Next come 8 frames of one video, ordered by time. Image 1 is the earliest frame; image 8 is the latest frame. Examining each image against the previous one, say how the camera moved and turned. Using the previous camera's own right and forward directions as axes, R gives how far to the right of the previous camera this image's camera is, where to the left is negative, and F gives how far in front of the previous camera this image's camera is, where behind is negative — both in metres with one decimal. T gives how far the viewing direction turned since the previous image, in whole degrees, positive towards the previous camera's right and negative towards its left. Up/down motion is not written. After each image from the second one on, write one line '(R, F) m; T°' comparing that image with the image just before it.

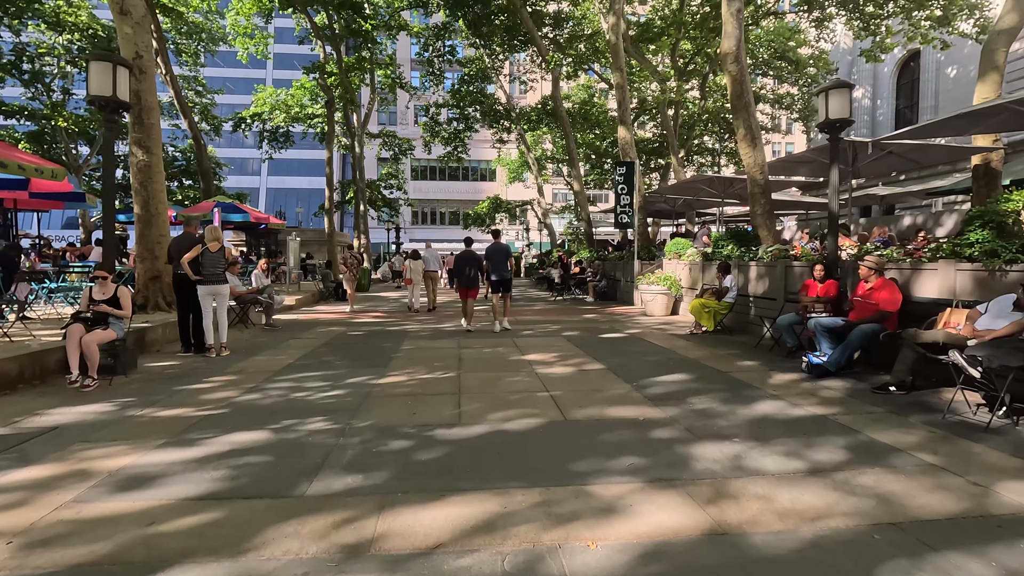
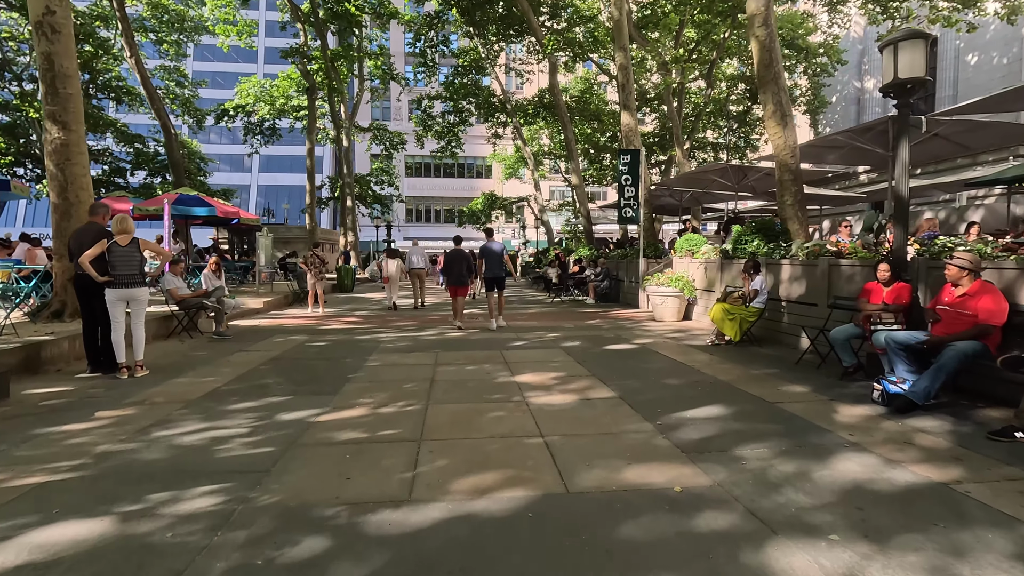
(+0.1, +1.6) m; 0°
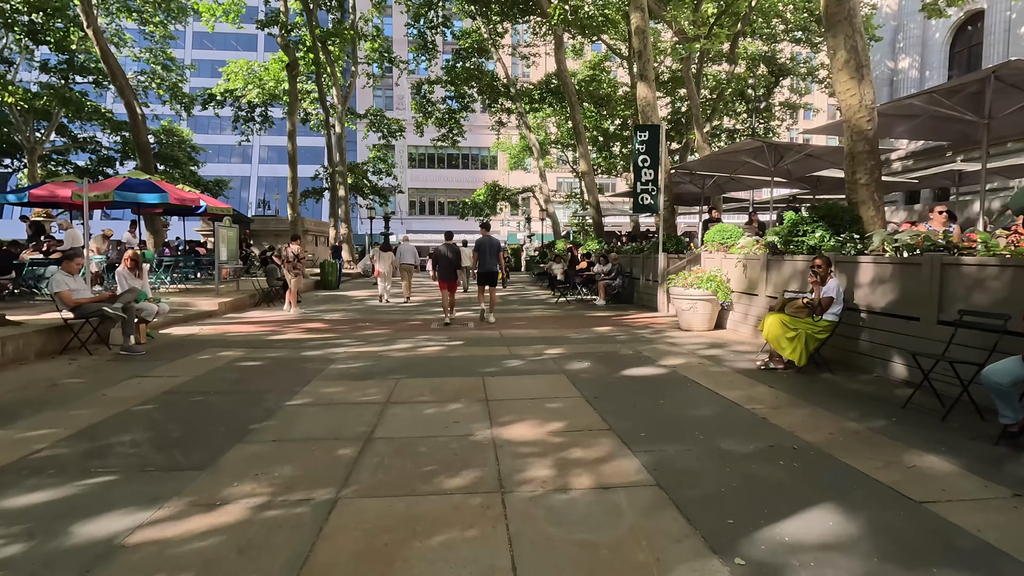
(+0.2, +2.1) m; -1°
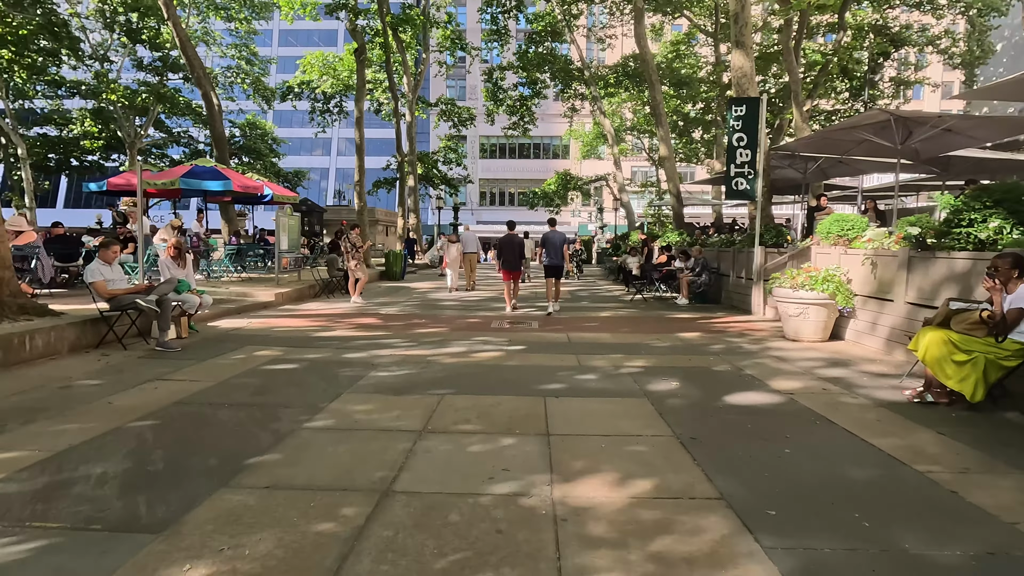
(0.0, +1.2) m; -7°
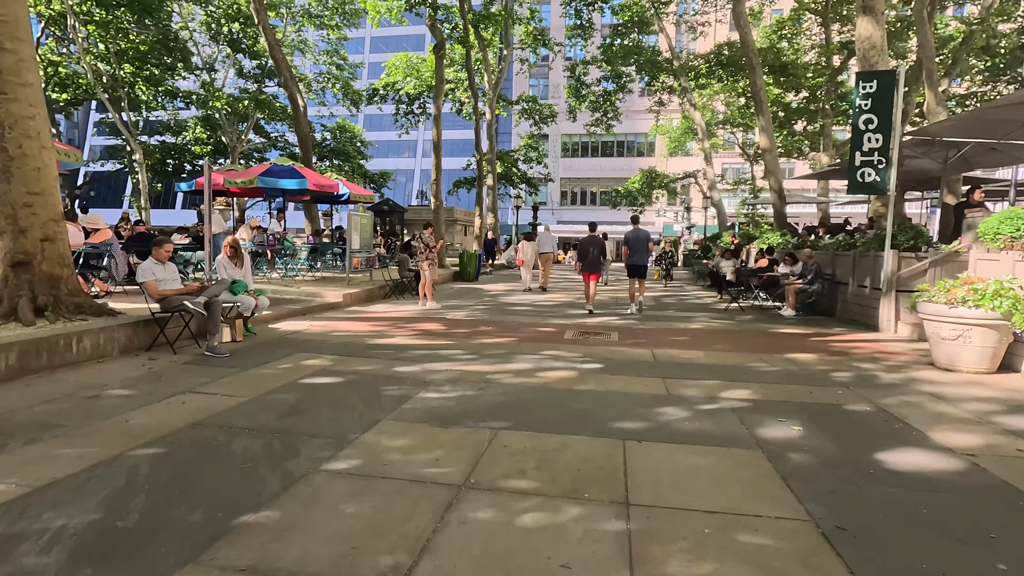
(+0.1, +1.0) m; -9°
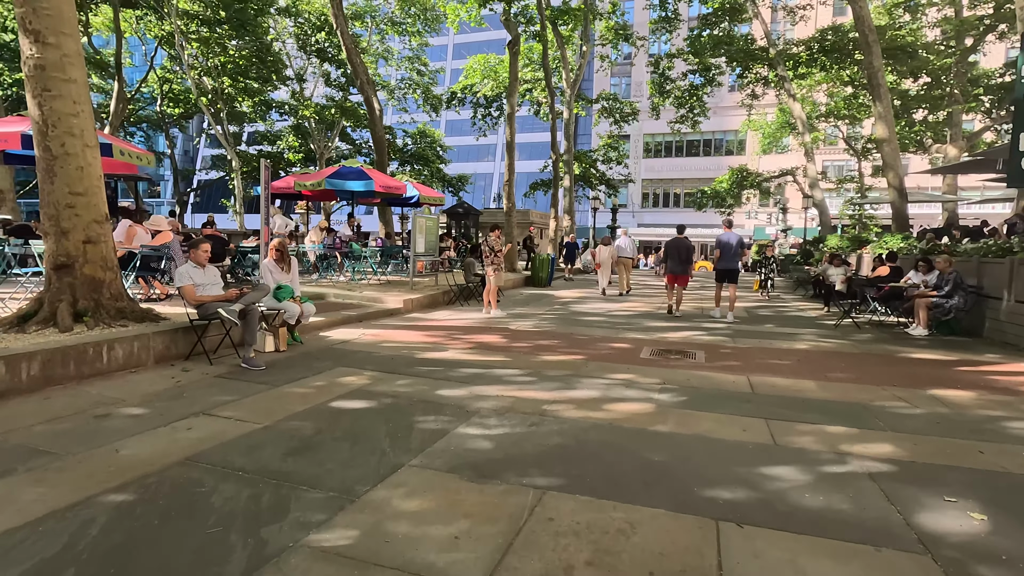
(+0.1, +1.0) m; -8°
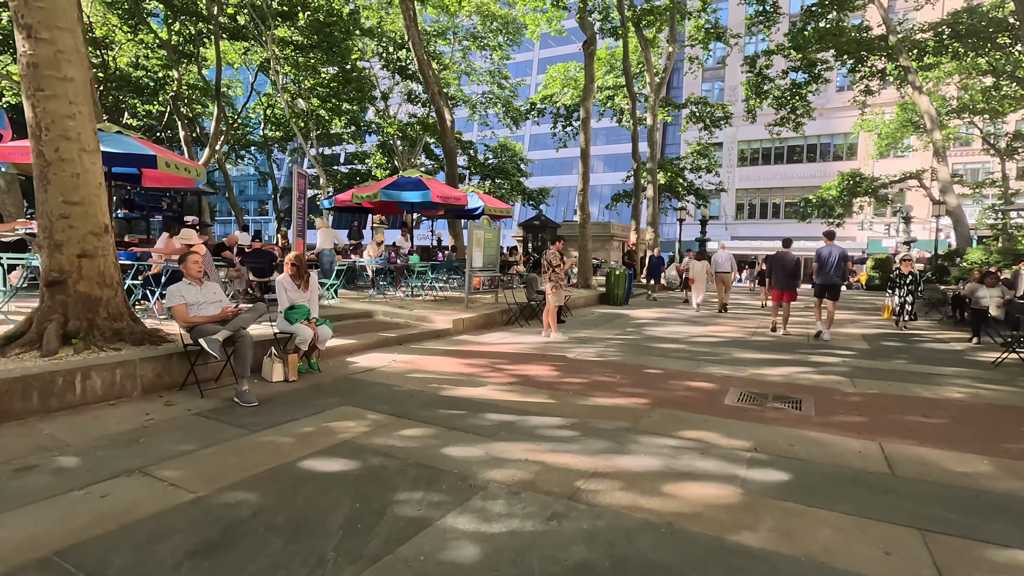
(+0.4, +1.3) m; -9°
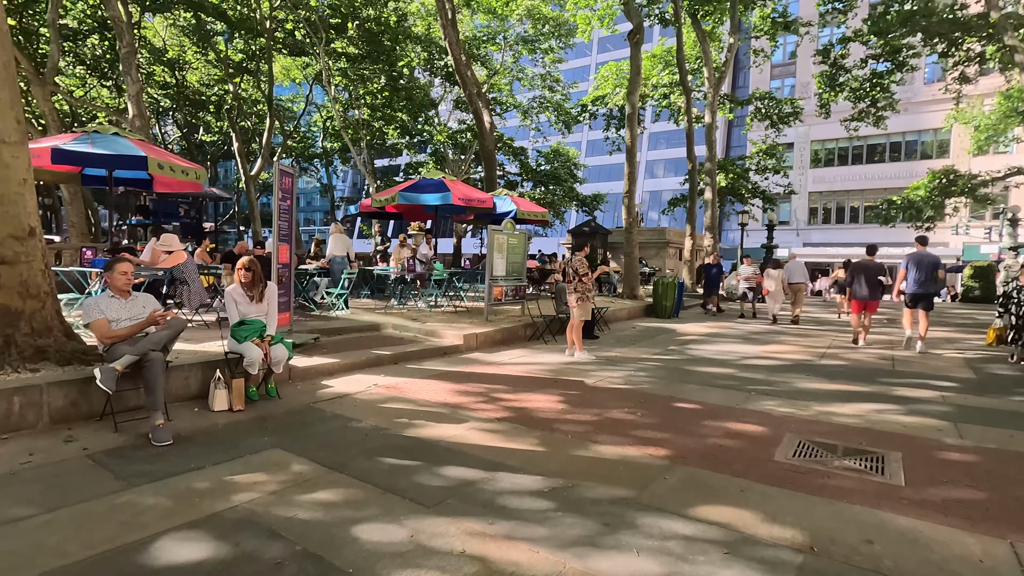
(+0.7, +1.2) m; -6°
